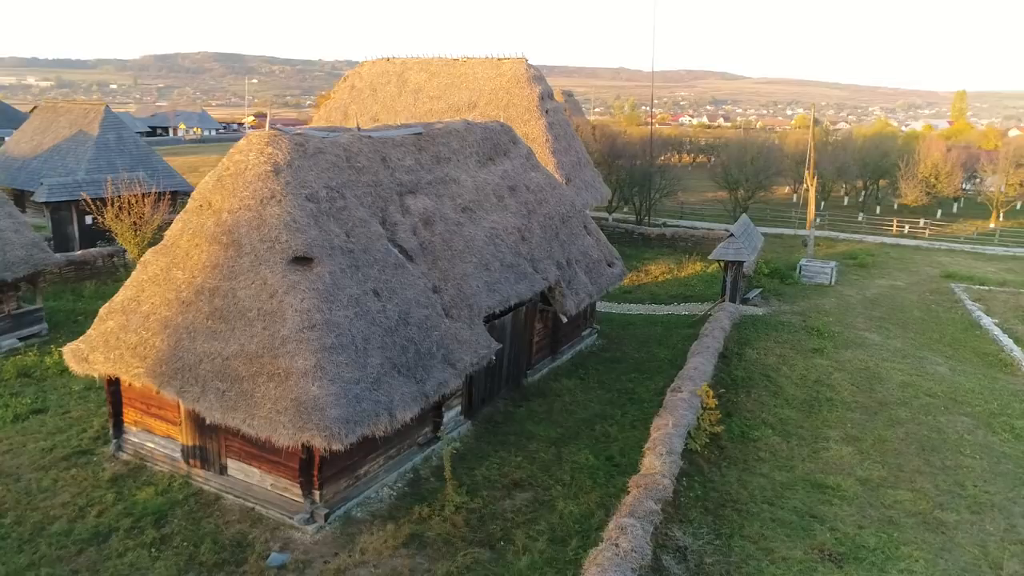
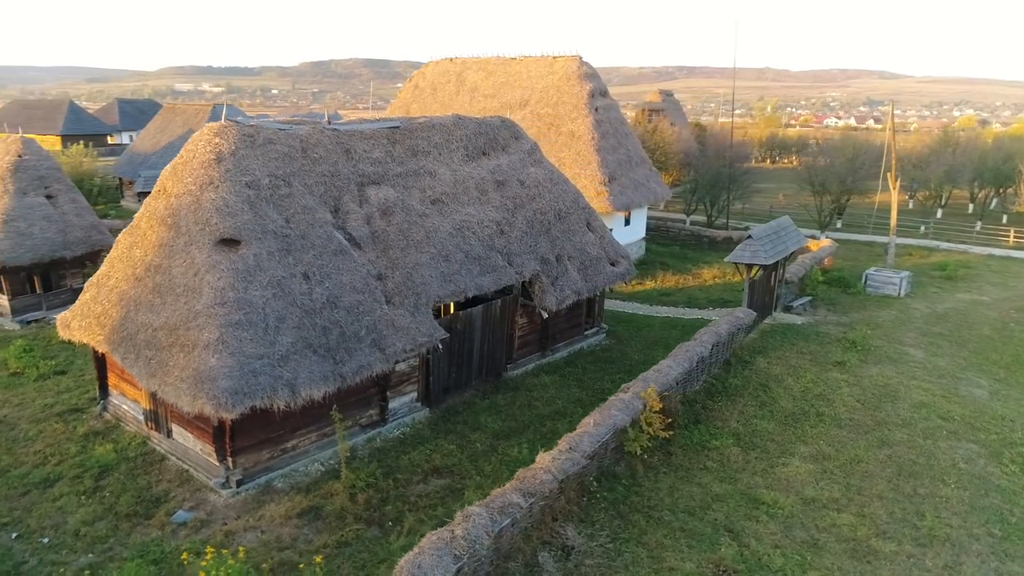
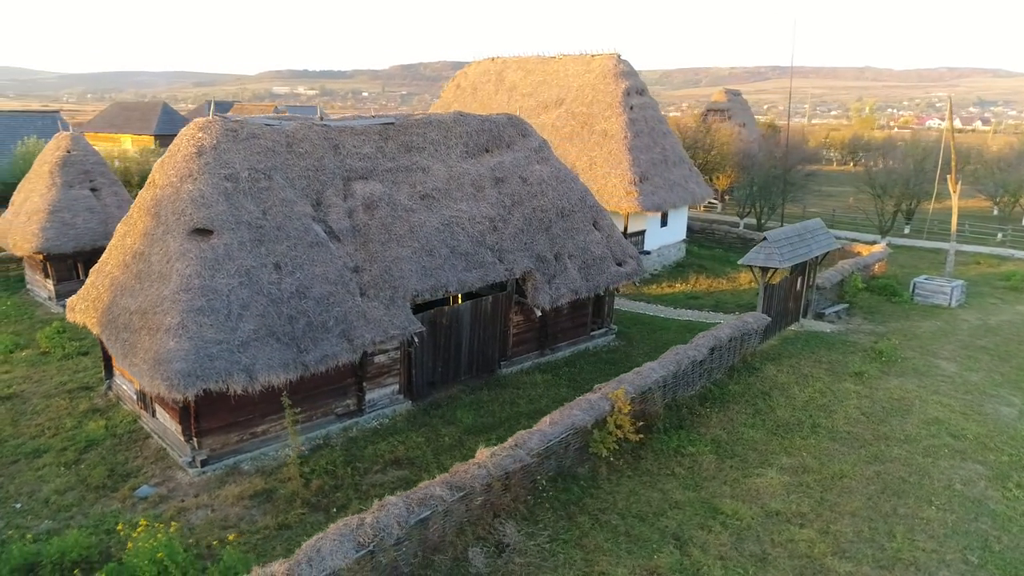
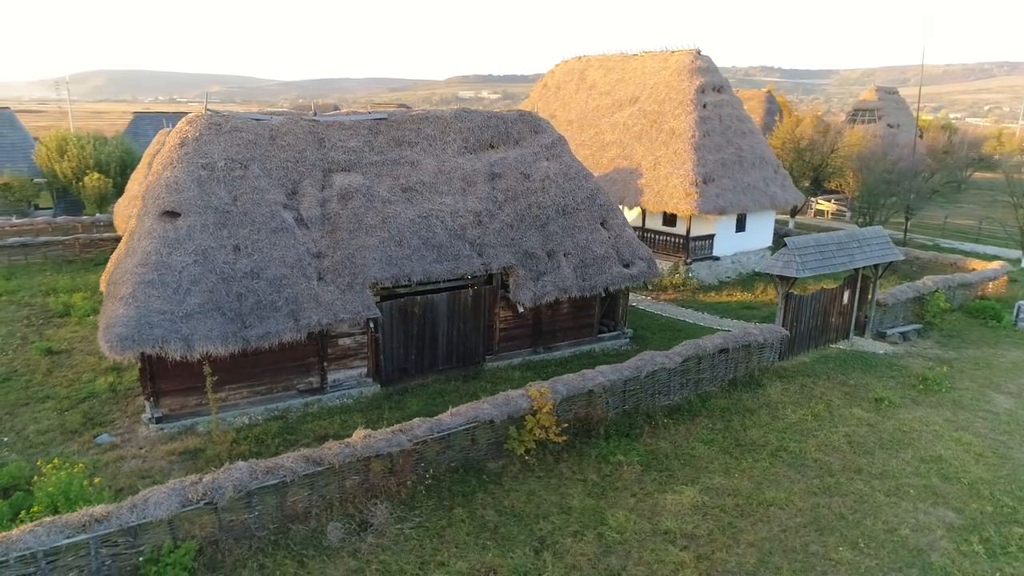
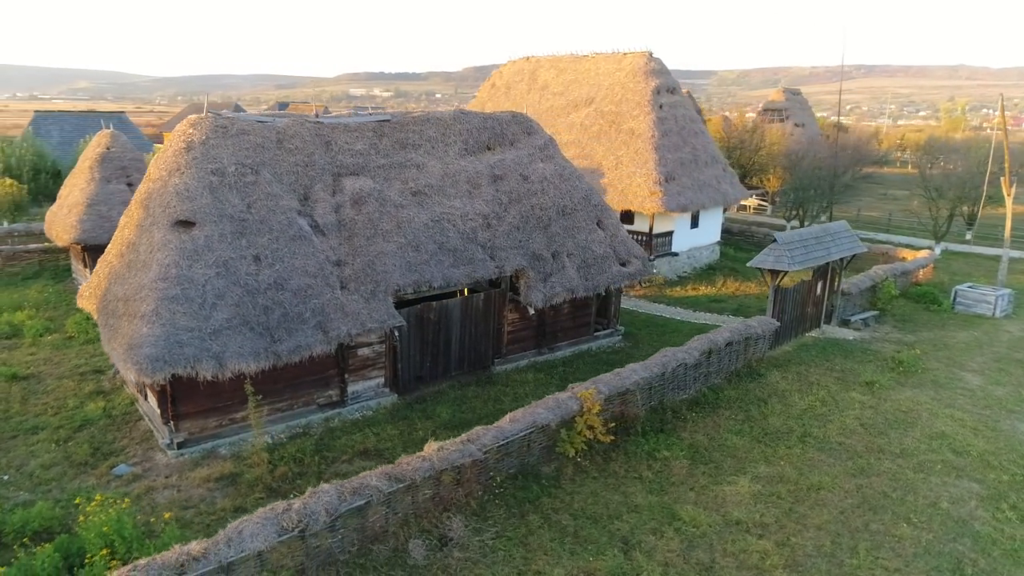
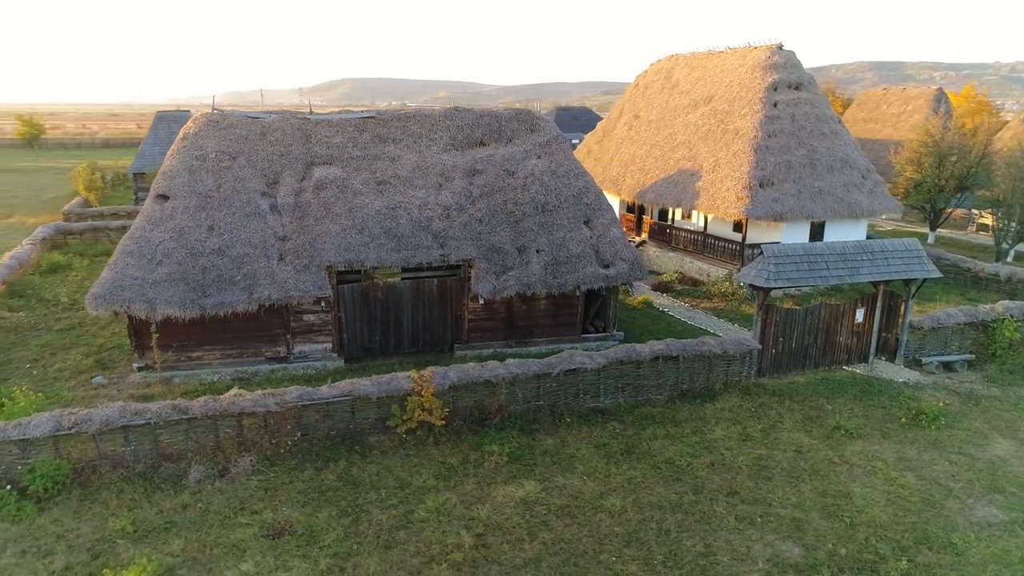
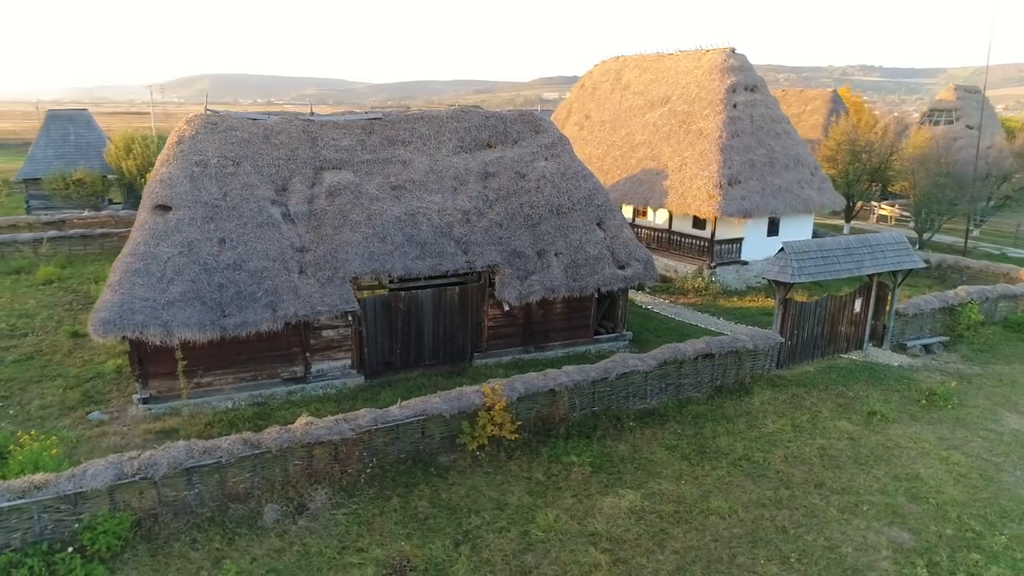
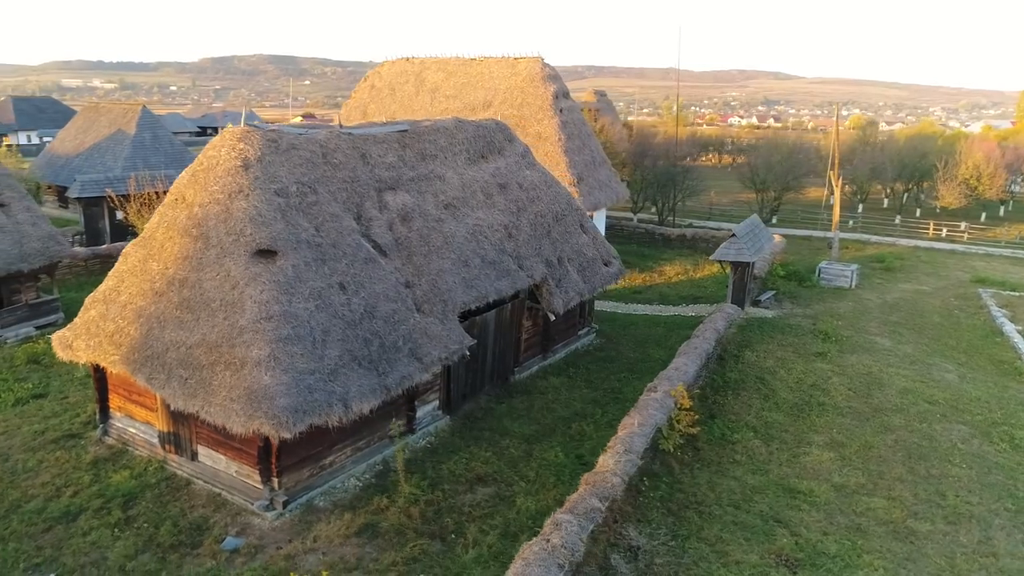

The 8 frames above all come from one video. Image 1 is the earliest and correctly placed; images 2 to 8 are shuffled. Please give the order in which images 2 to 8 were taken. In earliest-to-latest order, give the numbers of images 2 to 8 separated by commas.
8, 2, 3, 5, 4, 7, 6
